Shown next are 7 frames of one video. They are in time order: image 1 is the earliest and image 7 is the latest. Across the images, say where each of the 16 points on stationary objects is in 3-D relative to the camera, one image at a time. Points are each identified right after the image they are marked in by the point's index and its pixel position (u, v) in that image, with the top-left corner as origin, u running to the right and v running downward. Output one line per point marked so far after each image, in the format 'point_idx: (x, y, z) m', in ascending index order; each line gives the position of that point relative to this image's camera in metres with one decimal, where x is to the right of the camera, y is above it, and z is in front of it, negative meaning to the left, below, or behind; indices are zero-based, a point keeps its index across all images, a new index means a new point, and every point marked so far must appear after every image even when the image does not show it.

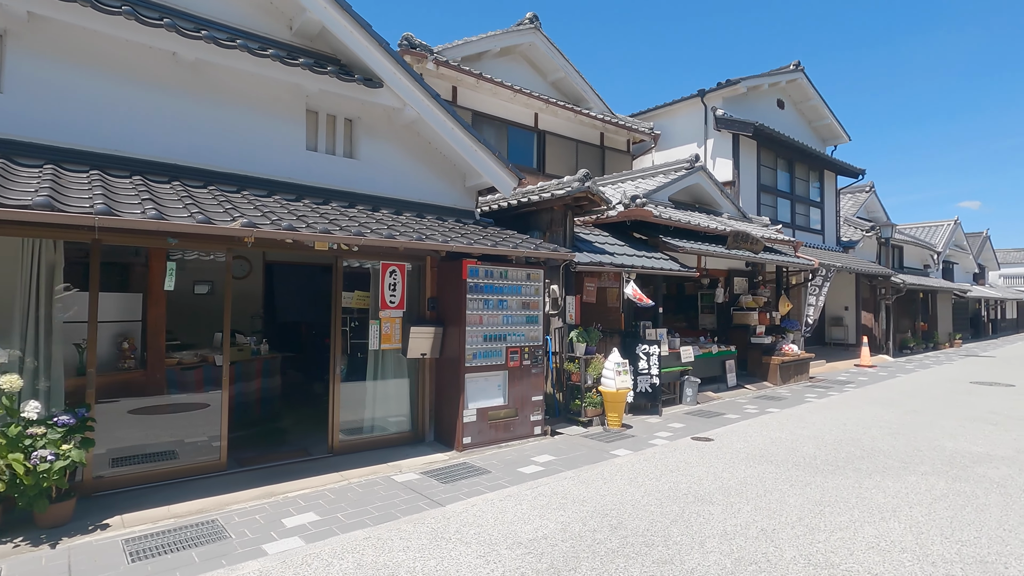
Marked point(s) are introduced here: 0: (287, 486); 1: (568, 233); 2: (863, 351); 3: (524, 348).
0: (-2.2, -1.9, +5.2) m
1: (+0.9, +0.9, +8.6) m
2: (+11.2, -2.0, +17.0) m
3: (+0.2, -0.8, +7.2) m
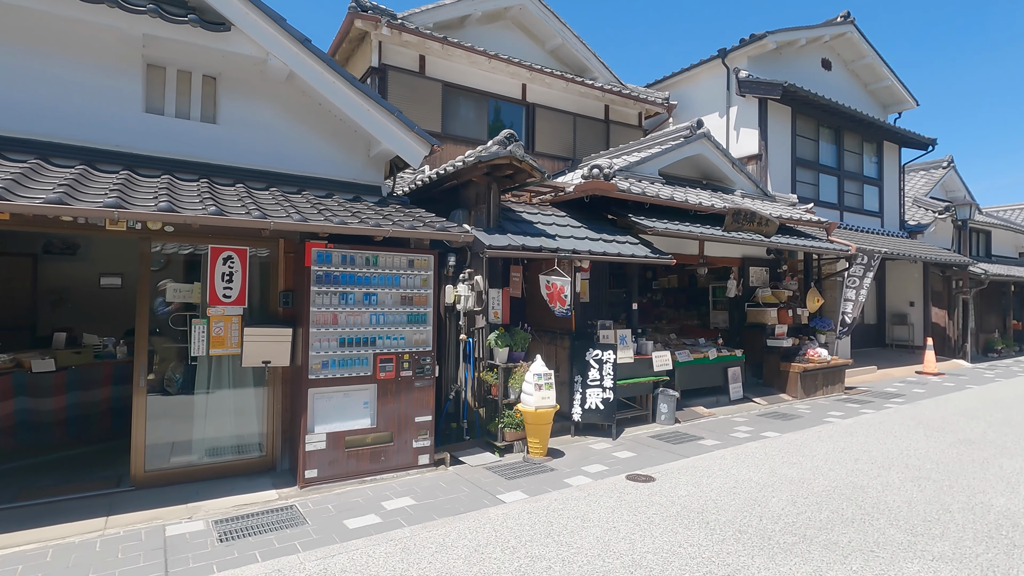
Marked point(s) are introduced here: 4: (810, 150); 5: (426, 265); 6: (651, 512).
0: (-3.7, -1.8, +3.9) m
1: (-0.3, +1.0, +7.0) m
2: (+11.0, -1.8, +14.1) m
3: (-1.1, -0.7, +5.6) m
4: (+8.3, +3.9, +15.0) m
5: (-0.9, +0.3, +5.8) m
6: (+1.2, -1.9, +4.6) m
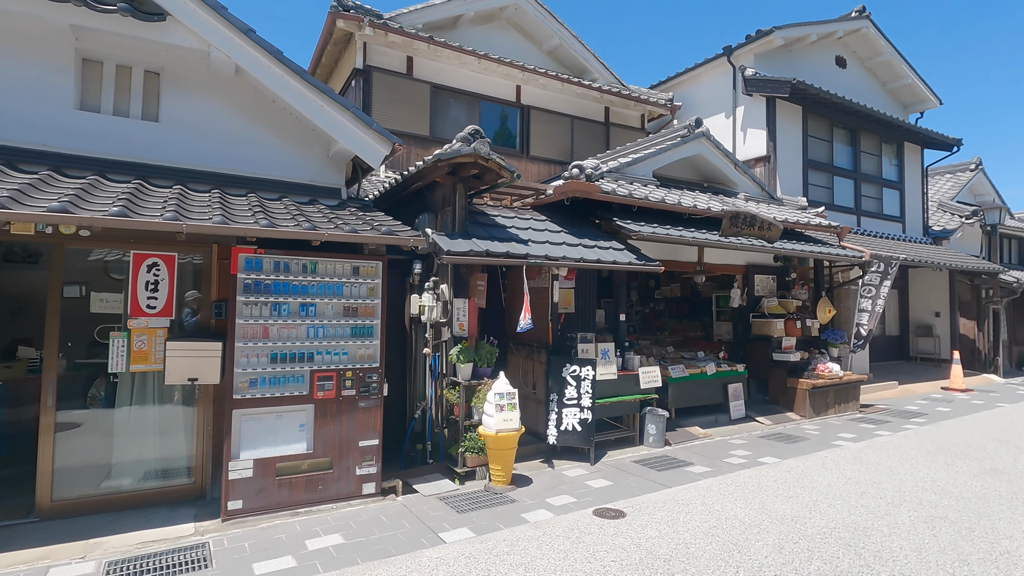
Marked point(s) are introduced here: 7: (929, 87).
0: (-4.2, -1.9, +3.5) m
1: (-0.6, +0.9, +6.4) m
2: (+10.8, -2.0, +13.1) m
3: (-1.6, -0.8, +5.1) m
4: (+8.2, +3.6, +14.2) m
5: (-1.4, +0.2, +5.3) m
6: (+0.7, -2.0, +4.0) m
7: (+12.8, +6.1, +16.3) m
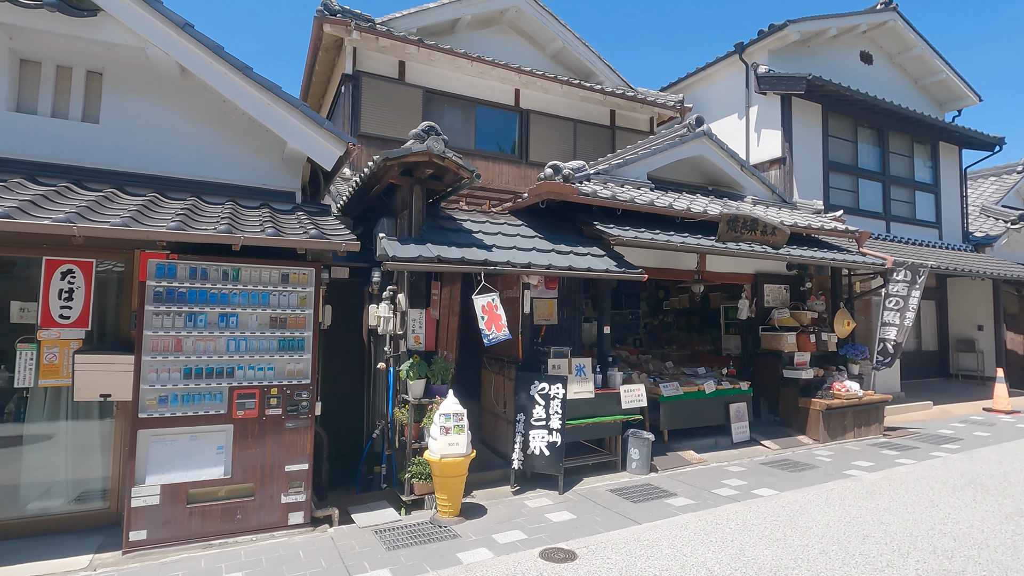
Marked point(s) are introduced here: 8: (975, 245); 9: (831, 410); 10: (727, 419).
0: (-4.8, -2.0, +3.2) m
1: (-1.1, +0.8, +6.0) m
2: (+10.8, -2.3, +11.9) m
3: (-2.1, -0.9, +4.6) m
4: (+8.3, +3.4, +13.2) m
5: (-1.9, +0.1, +4.8) m
6: (+0.2, -2.1, +3.4) m
7: (+12.9, +5.8, +15.2) m
8: (+13.2, +1.2, +15.3) m
9: (+5.1, -1.9, +8.5) m
10: (+3.2, -2.0, +8.0) m
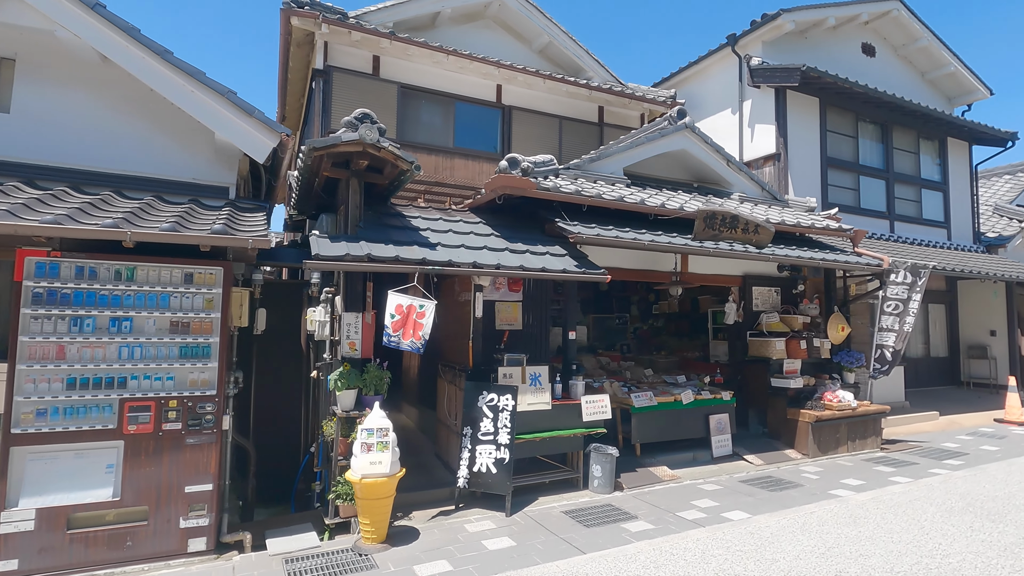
0: (-5.4, -2.0, +2.8) m
1: (-1.6, +0.7, +5.5) m
2: (+10.3, -2.3, +11.1) m
3: (-2.7, -0.9, +4.2) m
4: (+7.9, +3.3, +12.6) m
5: (-2.4, +0.1, +4.4) m
6: (-0.5, -2.1, +2.9) m
7: (+12.5, +5.7, +14.4) m
8: (+12.9, +1.1, +14.5) m
9: (+4.6, -2.0, +7.9) m
10: (+2.7, -2.0, +7.5) m
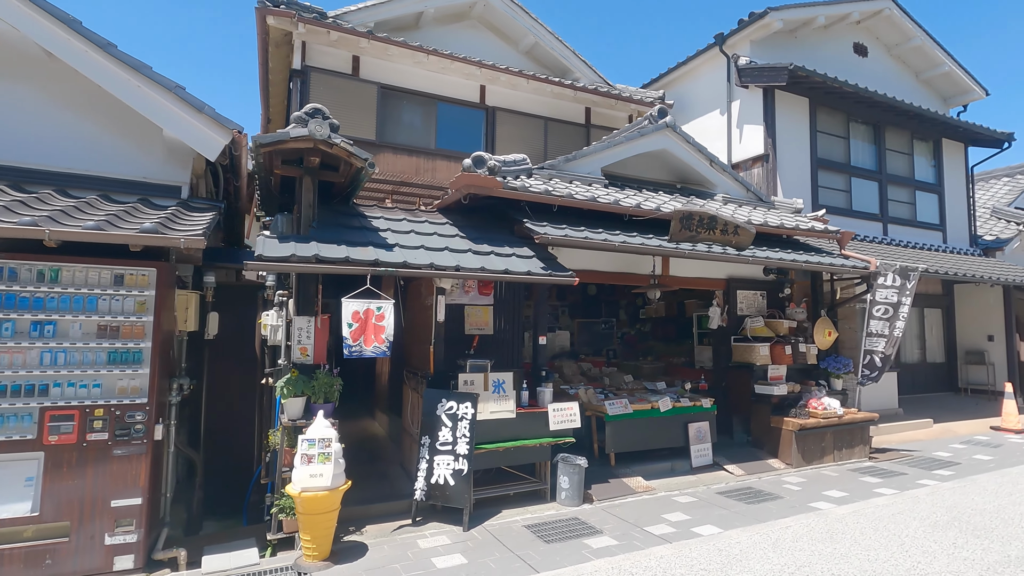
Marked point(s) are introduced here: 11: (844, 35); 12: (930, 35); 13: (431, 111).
0: (-5.8, -2.0, +2.5) m
1: (-2.0, +0.7, +5.3) m
2: (+10.0, -2.4, +10.8) m
3: (-3.1, -0.9, +3.9) m
4: (+7.5, +3.2, +12.3) m
5: (-2.8, +0.1, +4.2) m
6: (-0.9, -2.1, +2.6) m
7: (+12.2, +5.6, +14.2) m
8: (+12.5, +1.0, +14.2) m
9: (+4.2, -2.0, +7.6) m
10: (+2.3, -2.0, +7.2) m
11: (+8.1, +6.2, +13.1) m
12: (+10.6, +6.4, +13.5) m
13: (-1.7, +3.8, +11.4) m
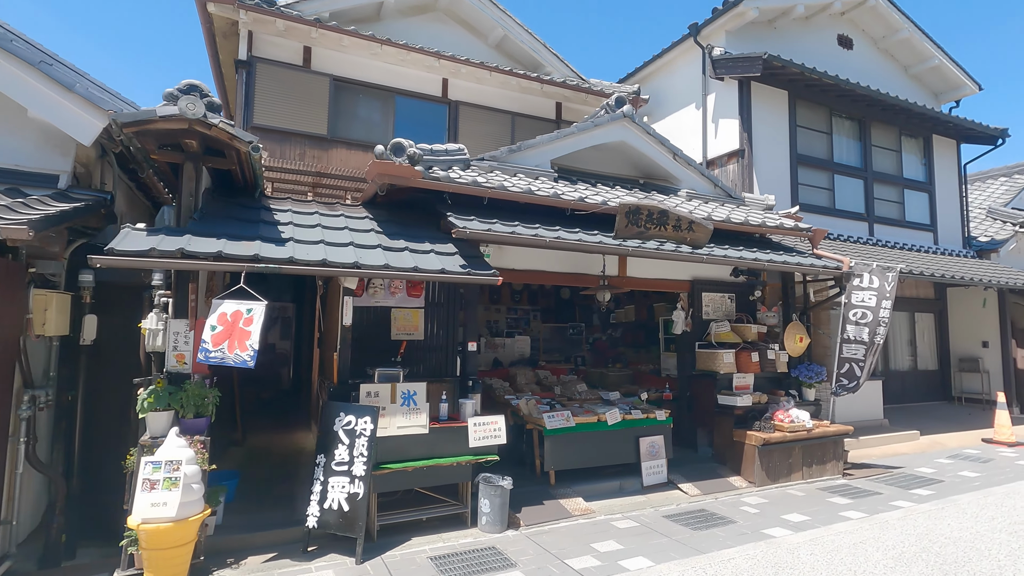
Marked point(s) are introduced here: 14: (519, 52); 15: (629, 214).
0: (-6.7, -1.9, +2.0) m
1: (-2.8, +0.7, +4.7) m
2: (+9.2, -2.5, +10.1) m
3: (-3.9, -0.9, +3.4) m
4: (+6.7, +3.1, +11.7) m
5: (-3.7, +0.1, +3.6) m
6: (-1.7, -2.0, +2.0) m
7: (+11.4, +5.5, +13.6) m
8: (+11.8, +0.9, +13.5) m
9: (+3.4, -2.0, +7.0) m
10: (+1.5, -2.1, +6.6) m
11: (+7.4, +6.1, +12.5) m
12: (+9.8, +6.3, +12.9) m
13: (-2.5, +3.7, +10.9) m
14: (+0.1, +5.7, +13.0) m
15: (+1.4, +0.9, +6.4) m
